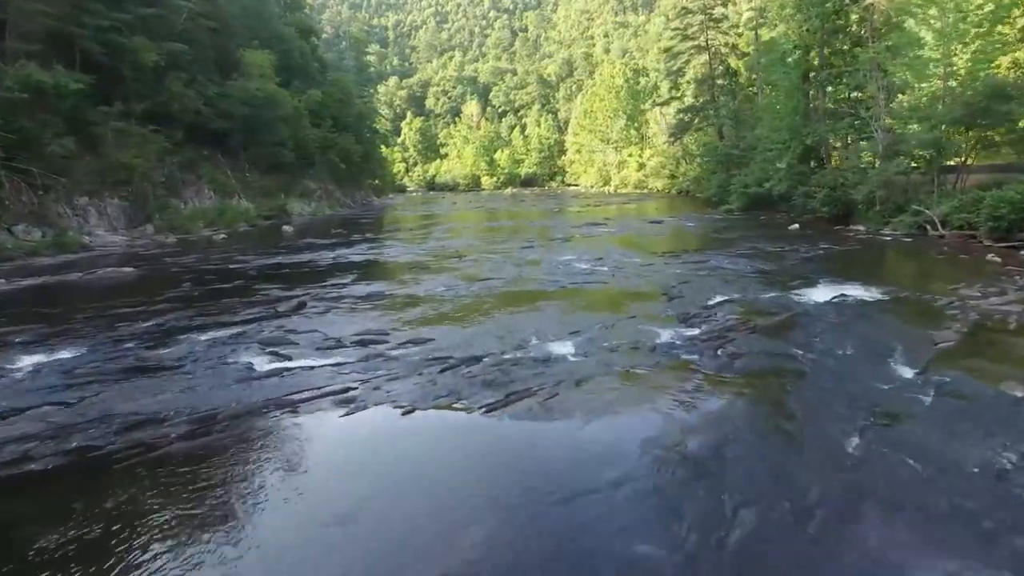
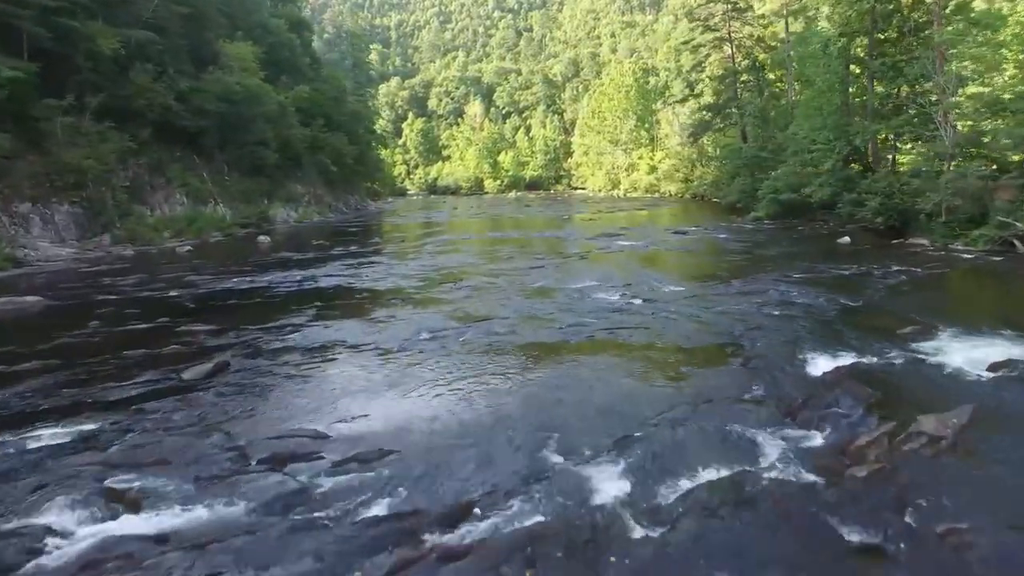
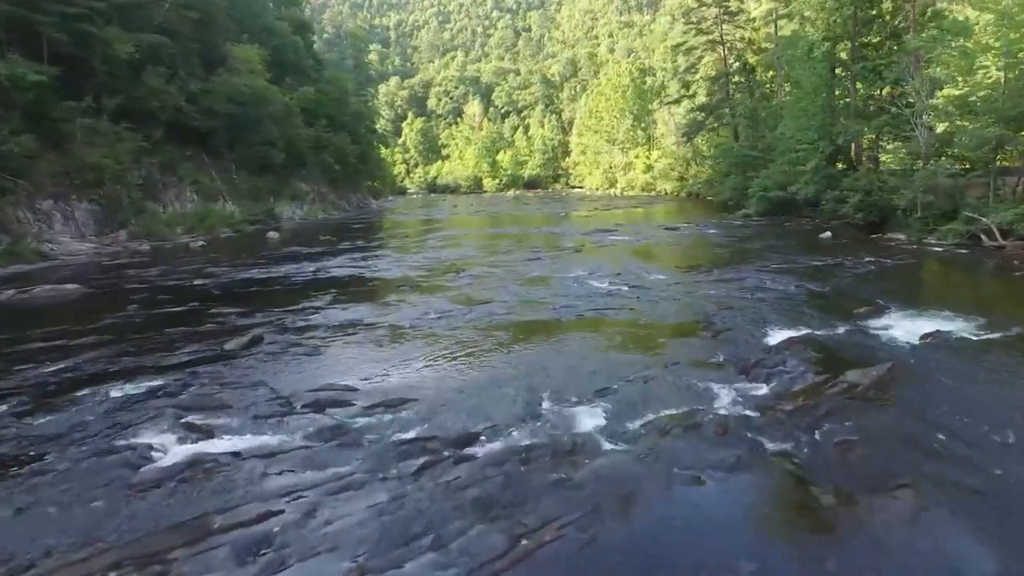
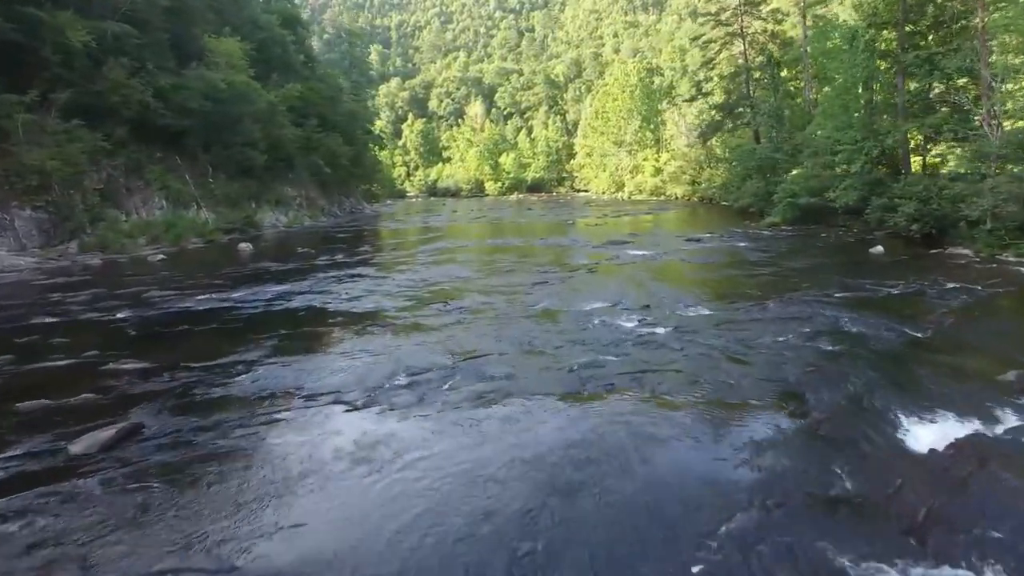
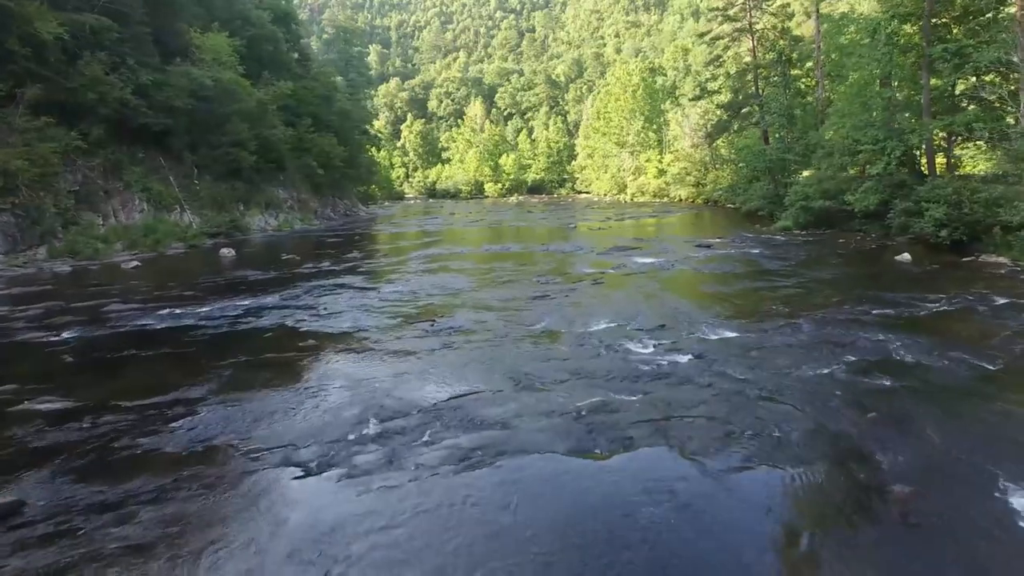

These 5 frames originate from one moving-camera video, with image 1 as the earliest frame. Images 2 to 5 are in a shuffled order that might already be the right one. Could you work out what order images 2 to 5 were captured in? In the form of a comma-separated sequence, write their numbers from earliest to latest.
3, 2, 4, 5
